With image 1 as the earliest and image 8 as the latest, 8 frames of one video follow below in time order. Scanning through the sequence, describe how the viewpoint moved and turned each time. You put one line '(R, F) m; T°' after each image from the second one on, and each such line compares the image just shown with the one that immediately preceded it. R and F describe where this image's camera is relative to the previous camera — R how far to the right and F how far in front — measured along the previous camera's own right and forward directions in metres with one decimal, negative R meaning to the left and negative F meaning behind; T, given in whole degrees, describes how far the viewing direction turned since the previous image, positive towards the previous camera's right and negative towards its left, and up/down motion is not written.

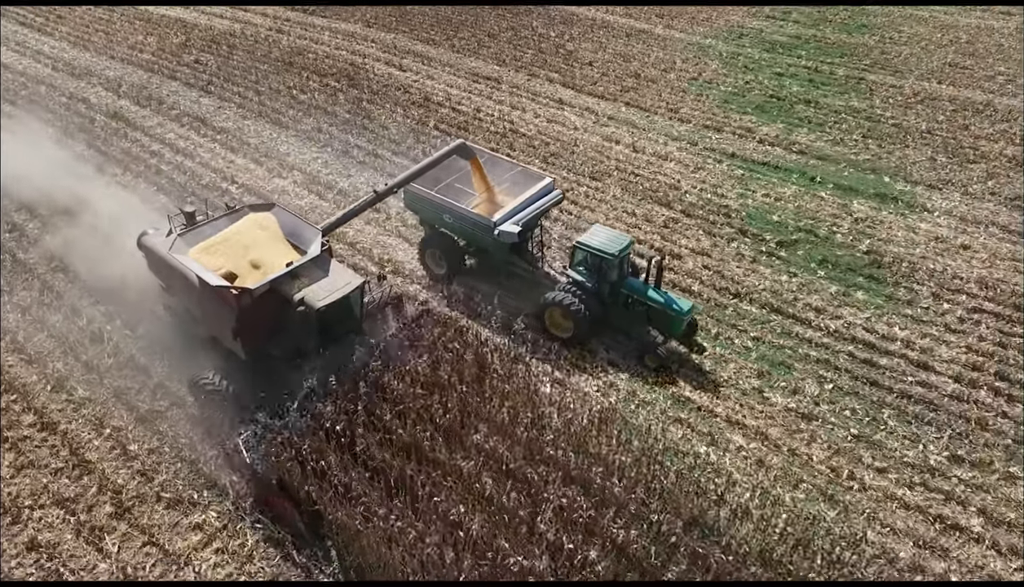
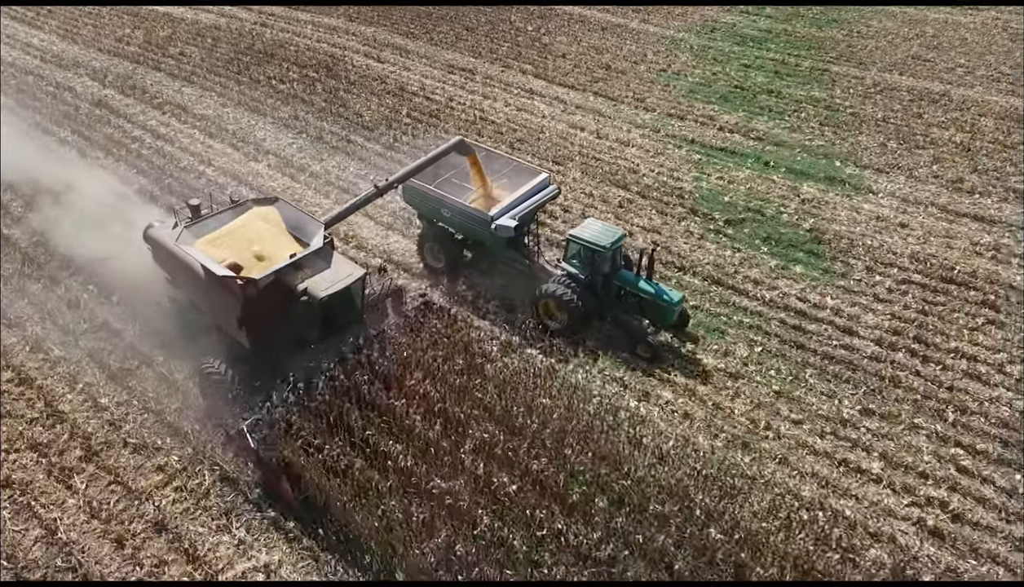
(+0.7, -0.6) m; 0°
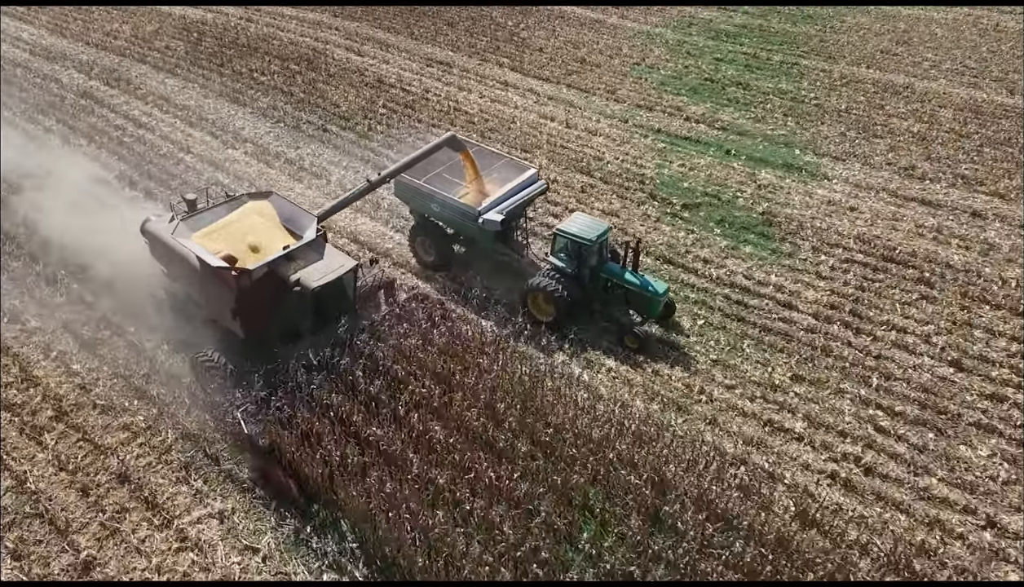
(+0.7, -0.5) m; 0°
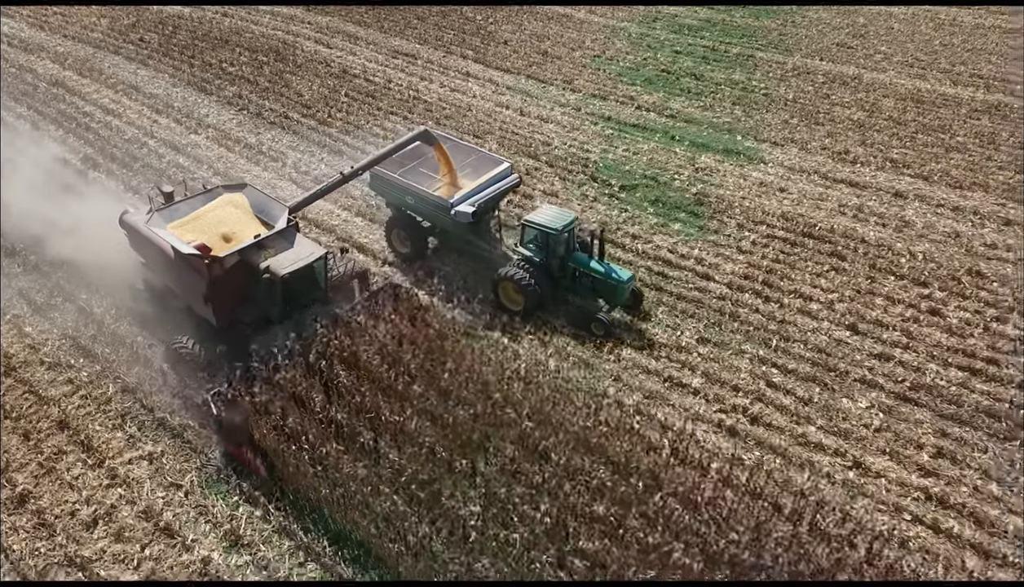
(+1.1, -0.6) m; 0°
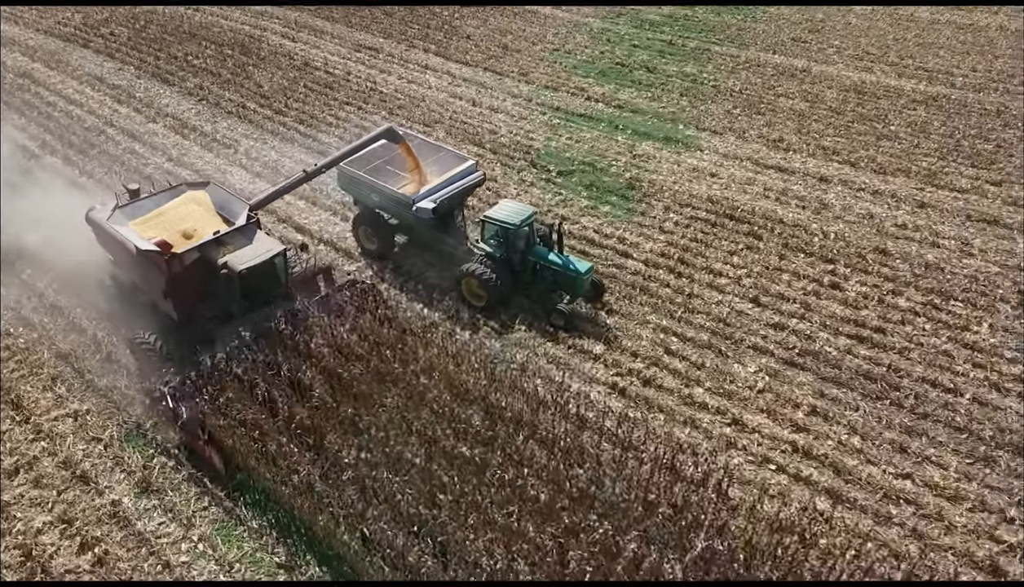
(+1.2, -0.5) m; 0°
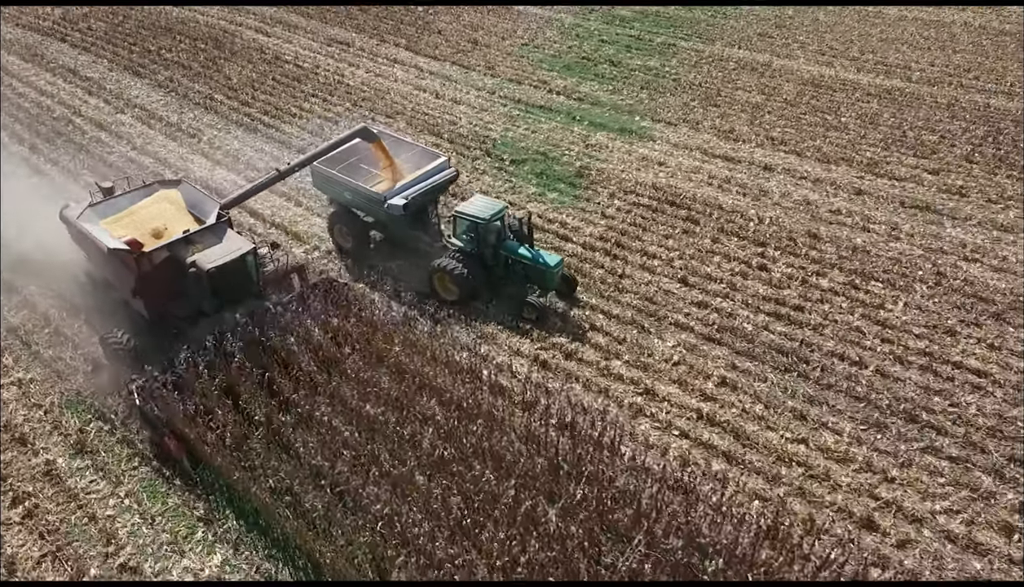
(+1.0, -0.4) m; 0°
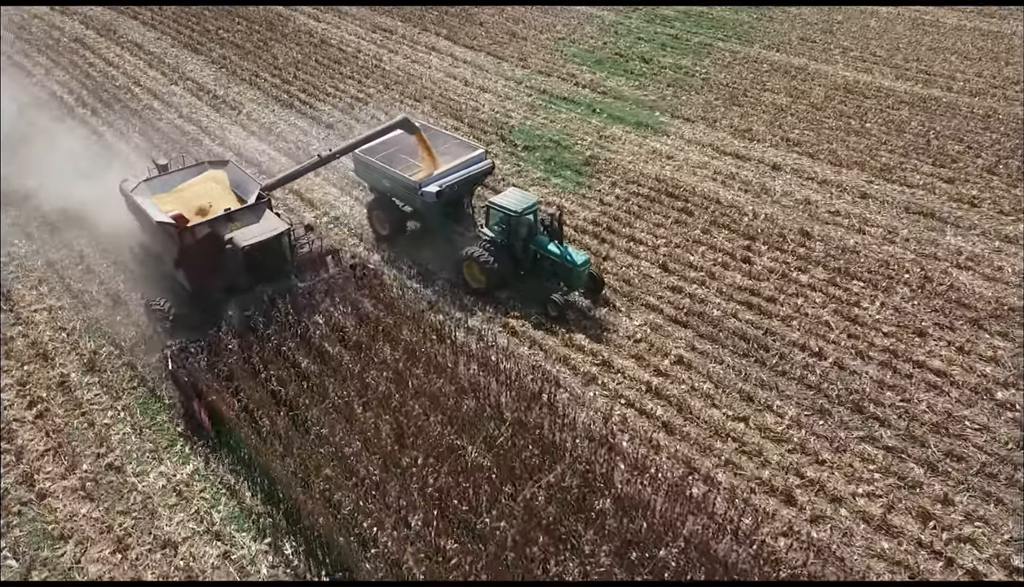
(+1.2, -0.5) m; -5°
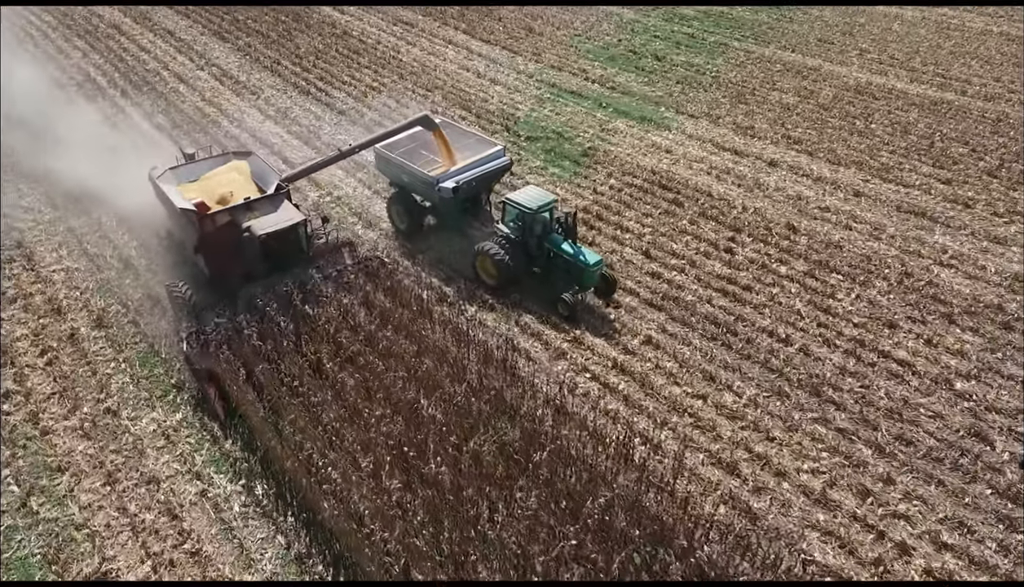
(+0.7, -0.4) m; -3°
